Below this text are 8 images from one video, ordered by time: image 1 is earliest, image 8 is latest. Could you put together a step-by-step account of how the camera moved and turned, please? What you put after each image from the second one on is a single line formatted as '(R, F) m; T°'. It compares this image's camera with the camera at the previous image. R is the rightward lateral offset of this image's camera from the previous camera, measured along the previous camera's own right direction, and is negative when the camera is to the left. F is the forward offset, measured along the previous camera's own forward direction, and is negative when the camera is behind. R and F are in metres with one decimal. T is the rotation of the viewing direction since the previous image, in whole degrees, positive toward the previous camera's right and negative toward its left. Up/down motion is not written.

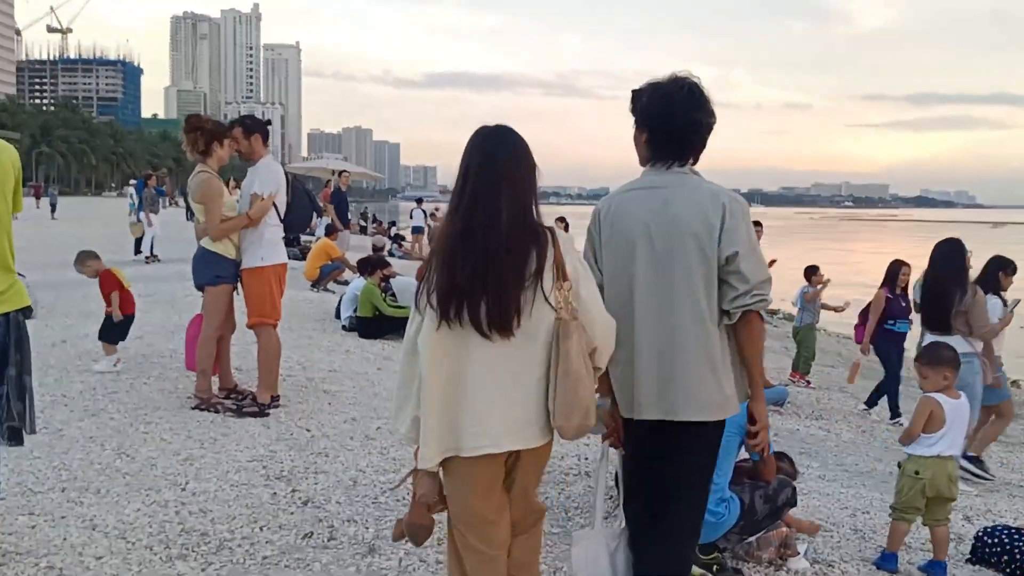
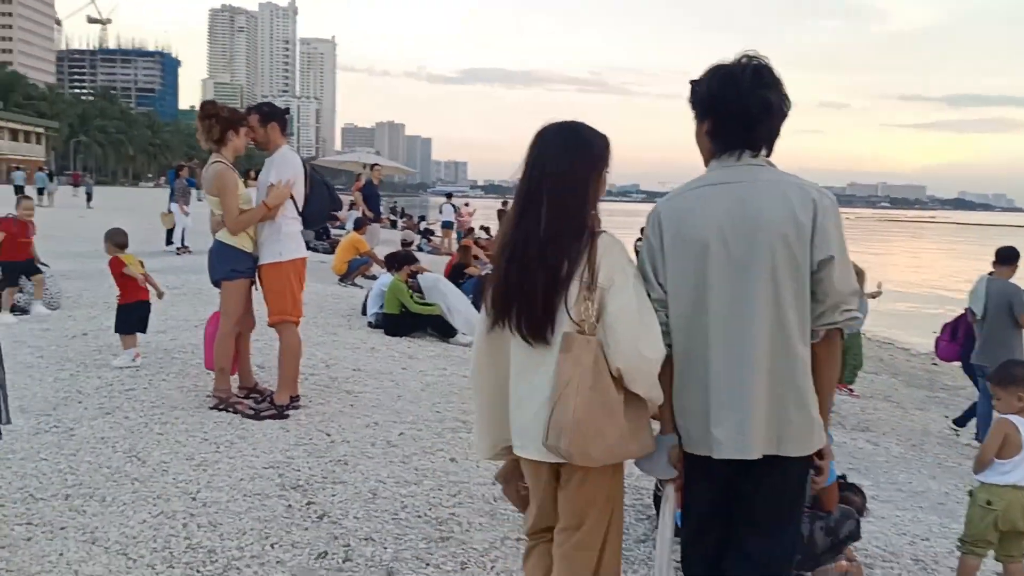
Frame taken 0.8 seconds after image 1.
(0.0, +0.3) m; -2°
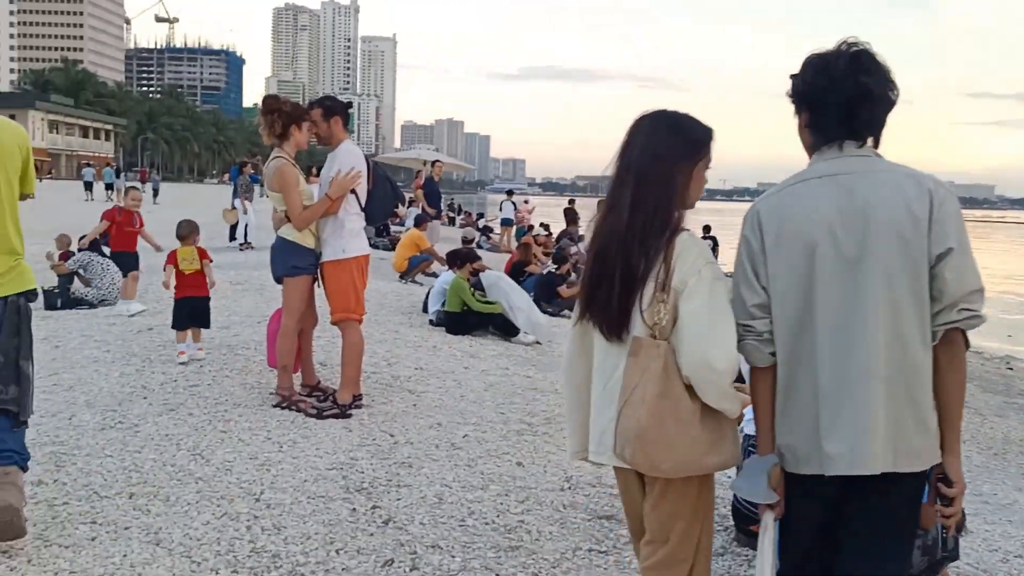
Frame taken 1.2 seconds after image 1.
(-0.1, +0.1) m; -3°
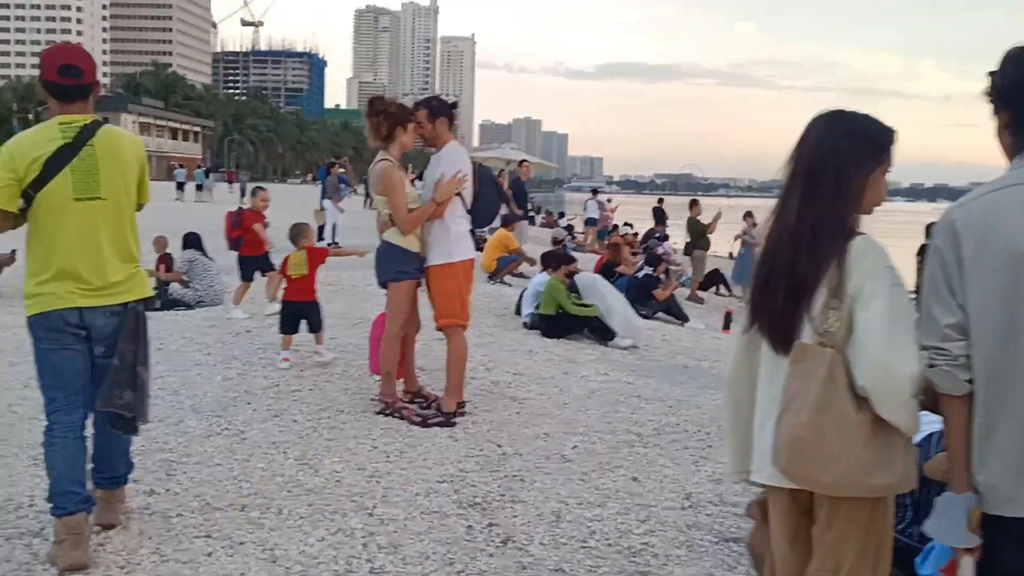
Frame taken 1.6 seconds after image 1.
(-0.2, +0.2) m; -4°
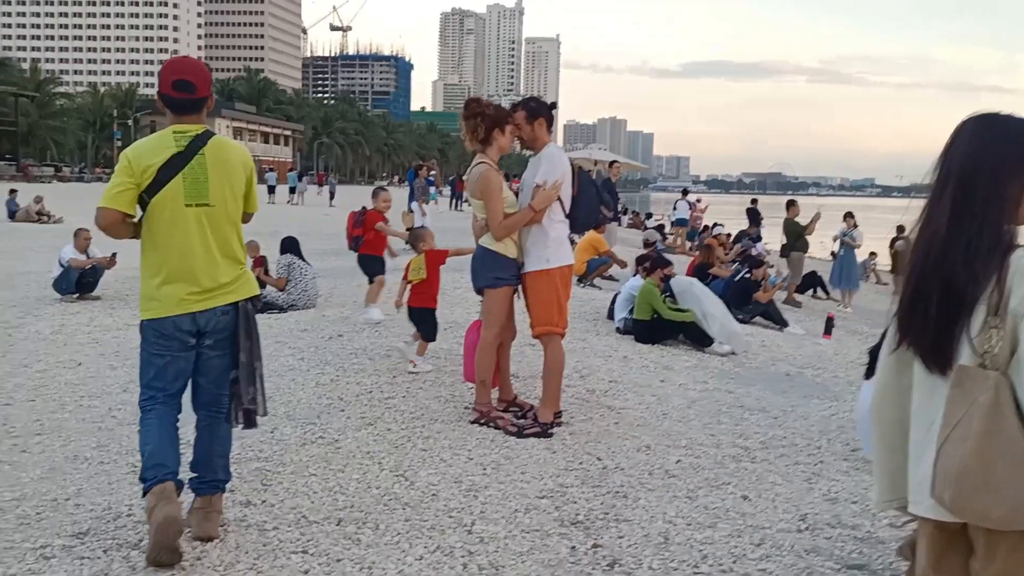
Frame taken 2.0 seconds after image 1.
(-0.1, +0.2) m; -5°
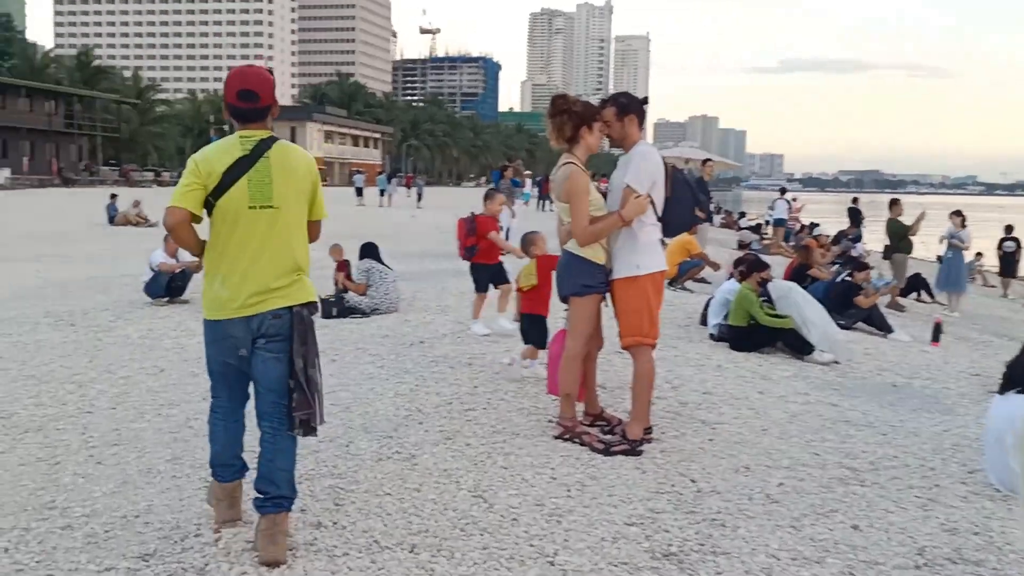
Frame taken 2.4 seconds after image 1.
(0.0, +0.3) m; -5°
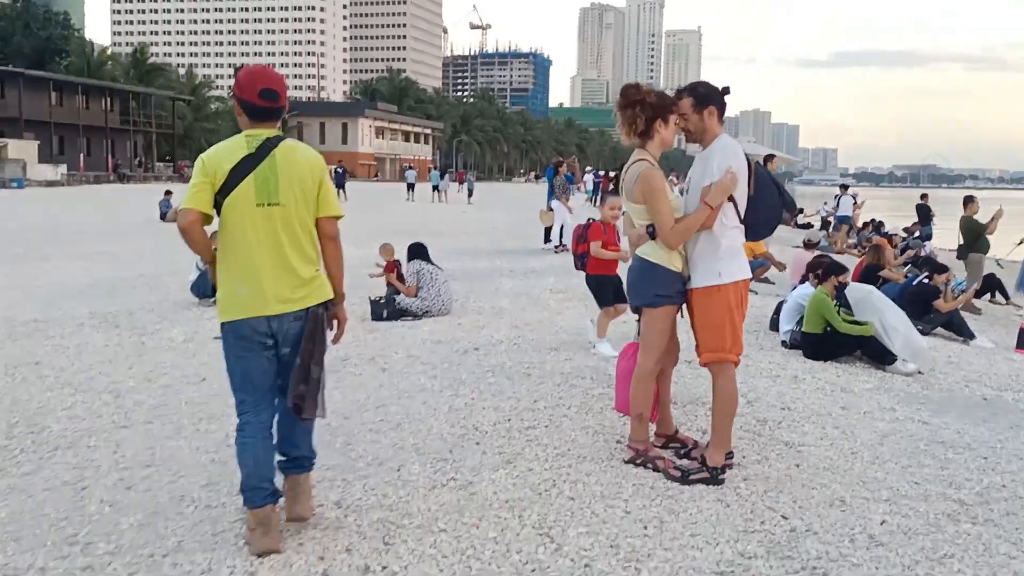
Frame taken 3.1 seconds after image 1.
(-0.1, +0.5) m; -3°
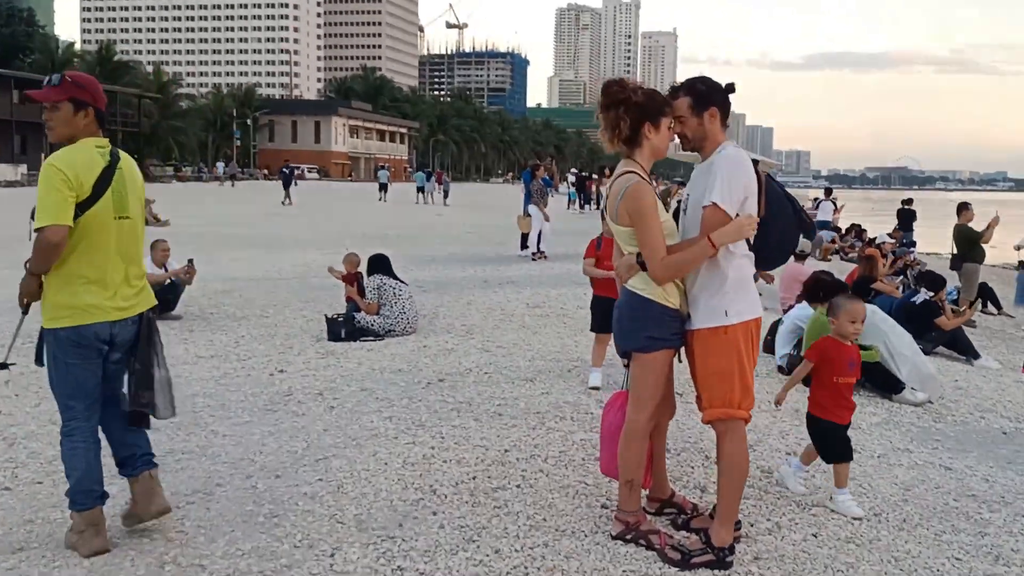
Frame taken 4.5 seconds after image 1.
(+0.1, +0.9) m; +1°
